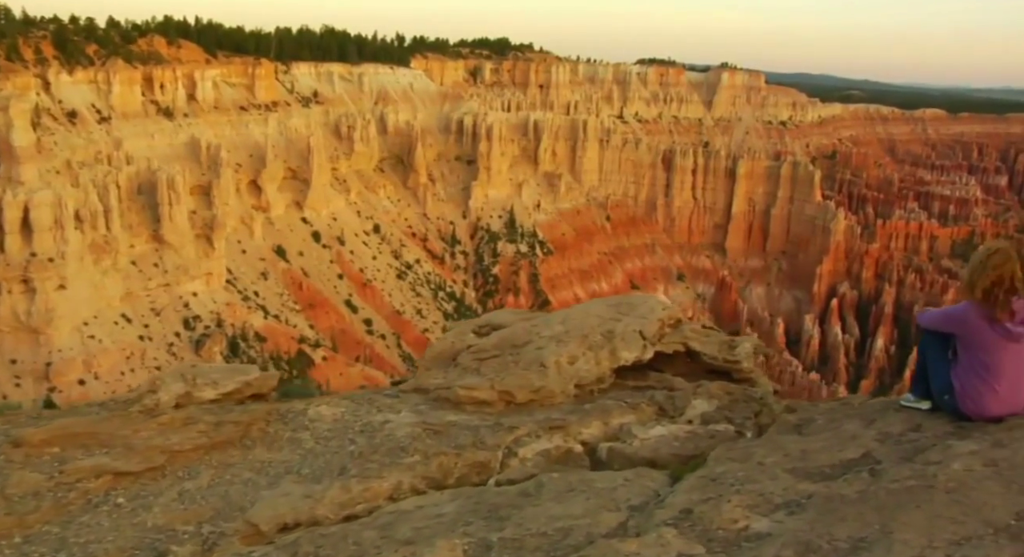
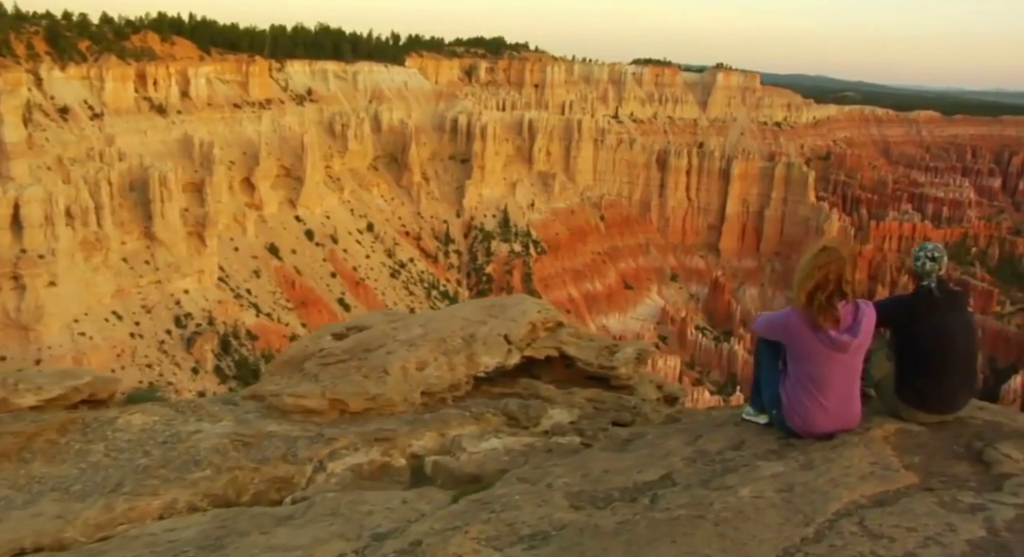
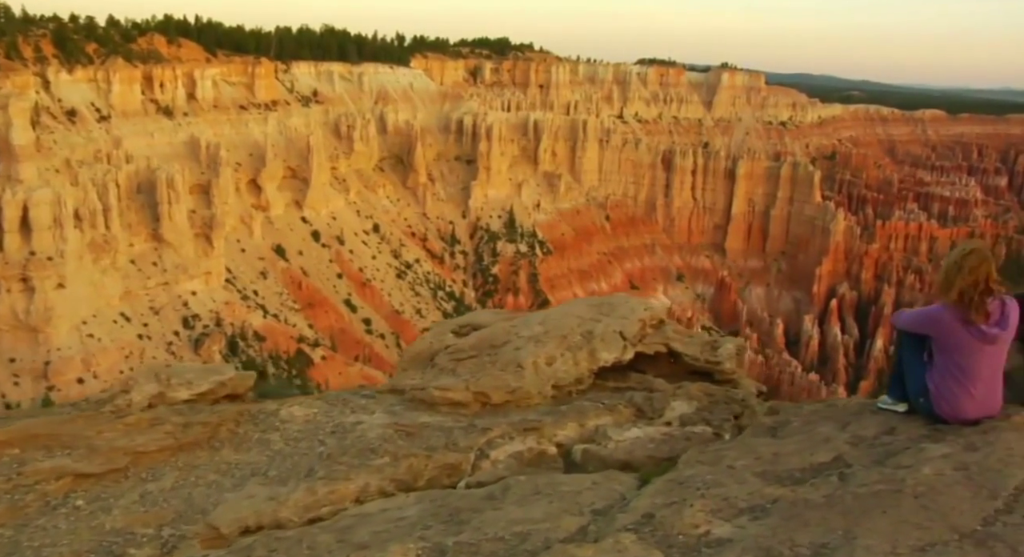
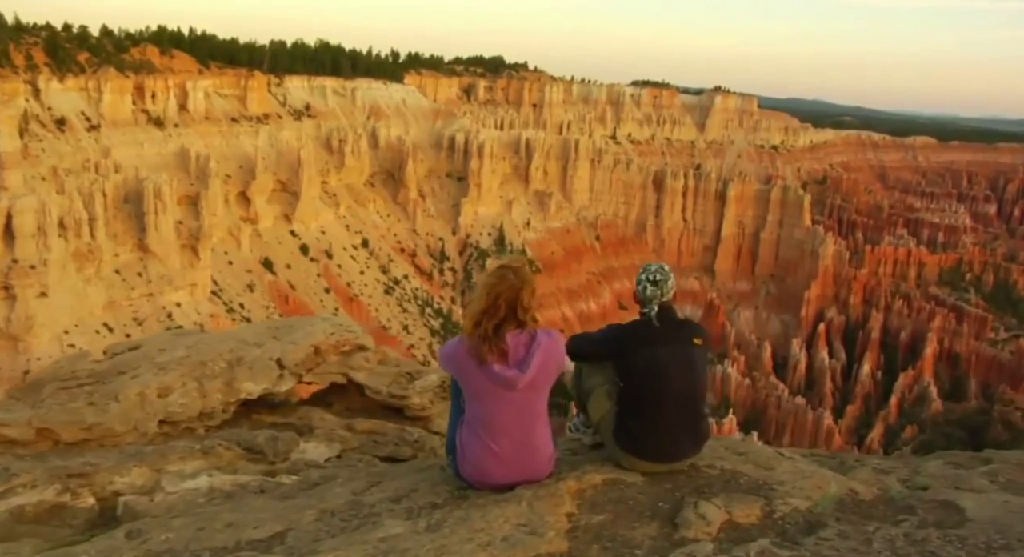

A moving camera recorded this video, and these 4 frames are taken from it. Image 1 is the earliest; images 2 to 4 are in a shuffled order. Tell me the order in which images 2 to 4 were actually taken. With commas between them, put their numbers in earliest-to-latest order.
3, 2, 4
